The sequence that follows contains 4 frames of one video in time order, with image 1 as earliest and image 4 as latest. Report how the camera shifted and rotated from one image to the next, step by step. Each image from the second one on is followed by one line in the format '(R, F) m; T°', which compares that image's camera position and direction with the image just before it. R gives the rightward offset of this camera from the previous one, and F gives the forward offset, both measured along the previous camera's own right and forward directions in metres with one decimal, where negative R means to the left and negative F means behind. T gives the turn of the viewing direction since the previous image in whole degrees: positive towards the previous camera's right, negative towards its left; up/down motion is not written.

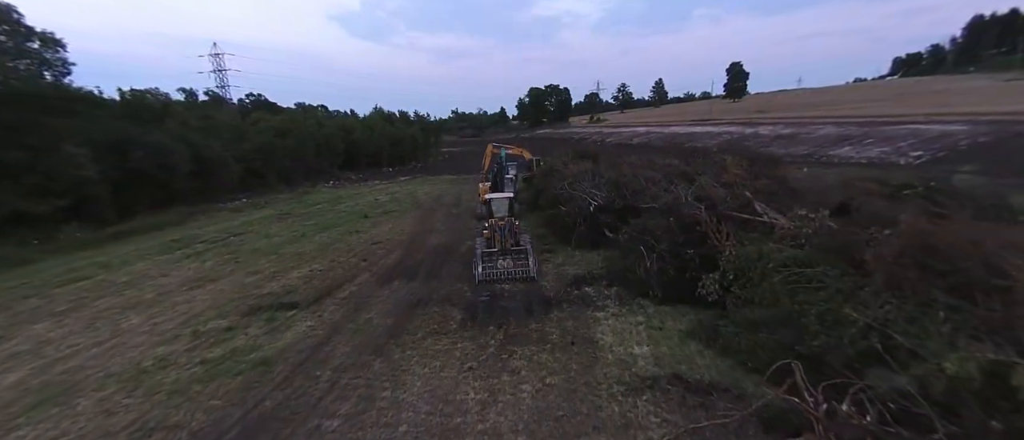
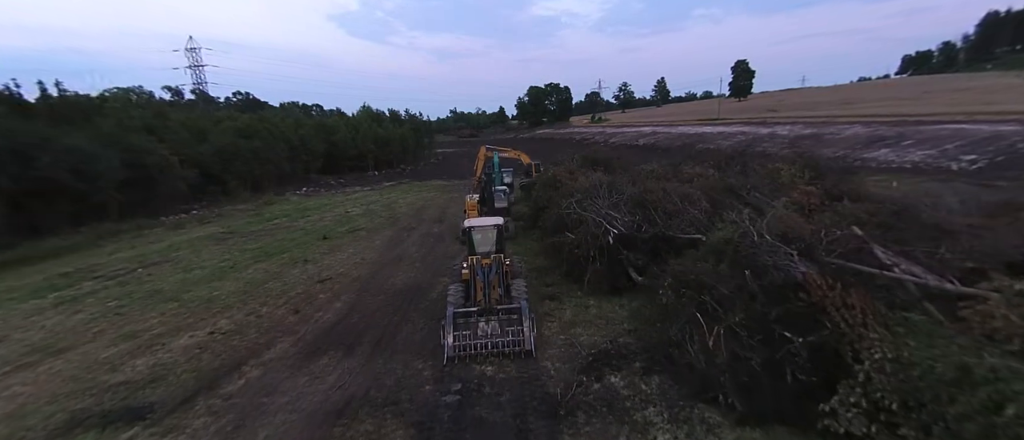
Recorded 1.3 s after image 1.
(+0.2, +3.5) m; 0°
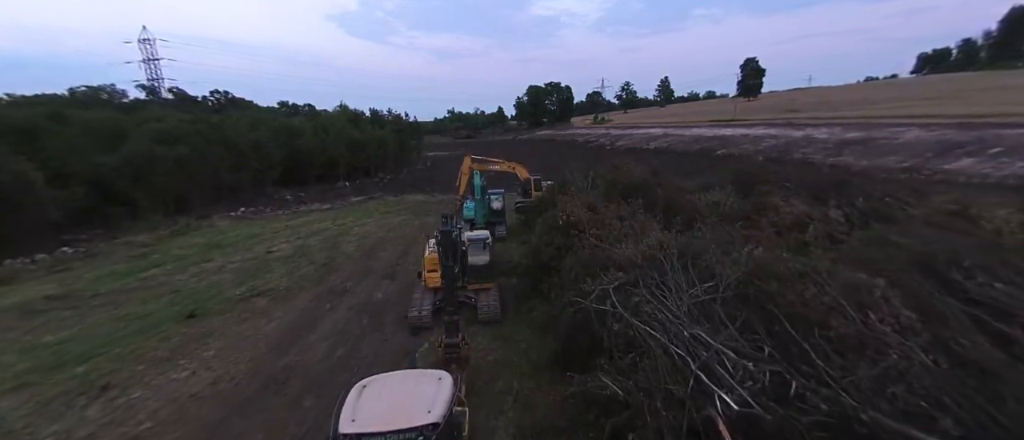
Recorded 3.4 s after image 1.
(+0.3, +5.8) m; 0°
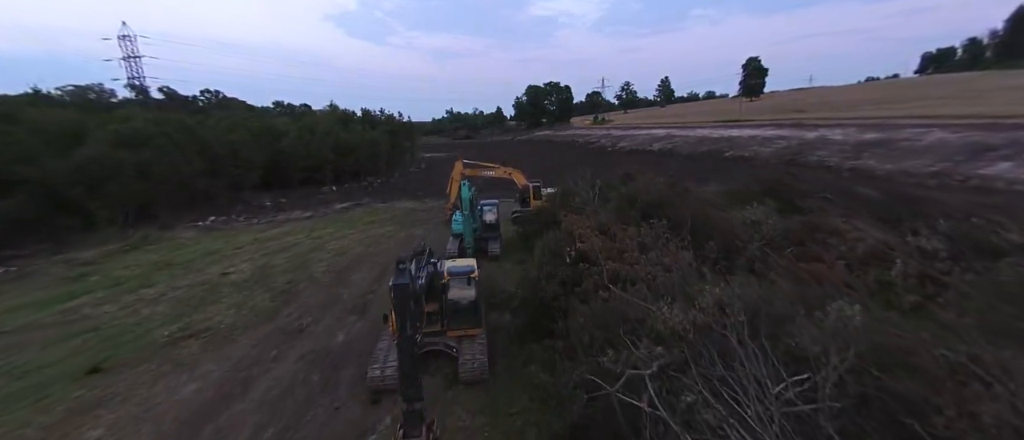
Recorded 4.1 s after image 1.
(+0.1, +2.0) m; 0°
